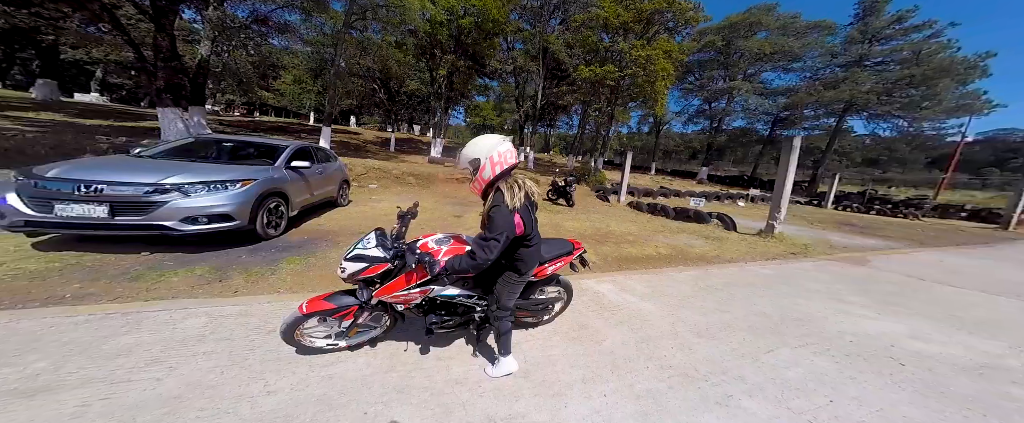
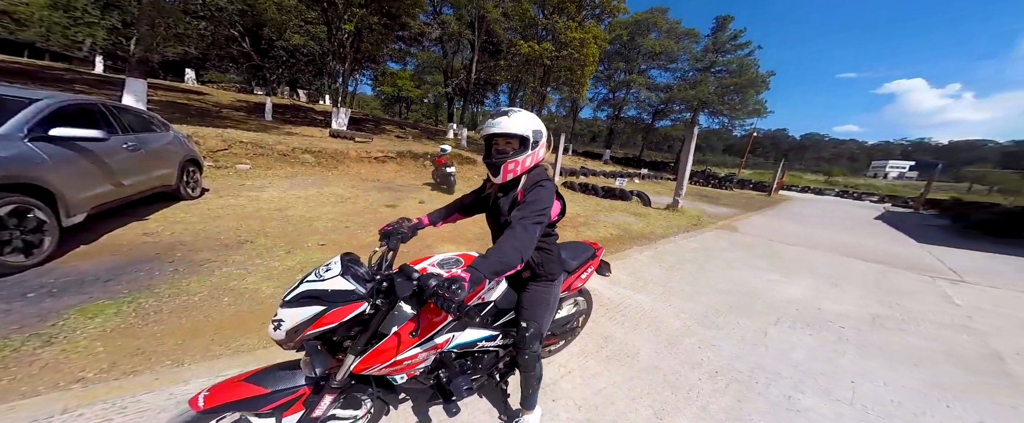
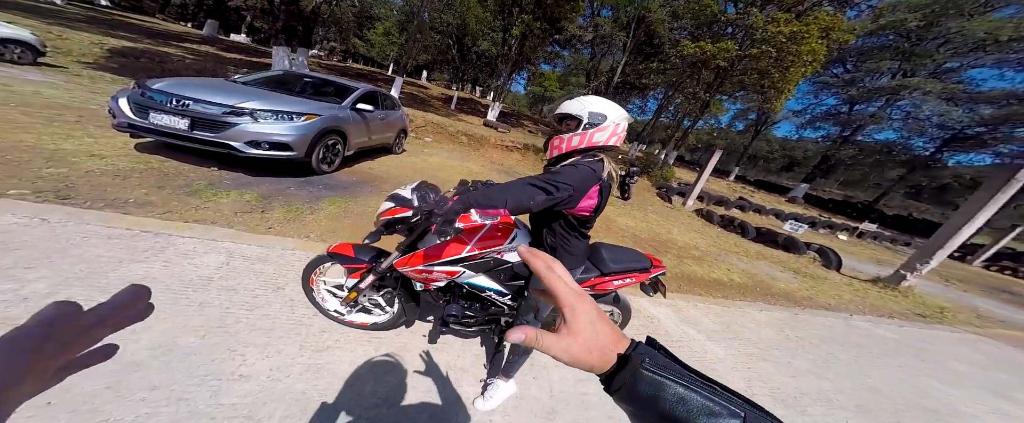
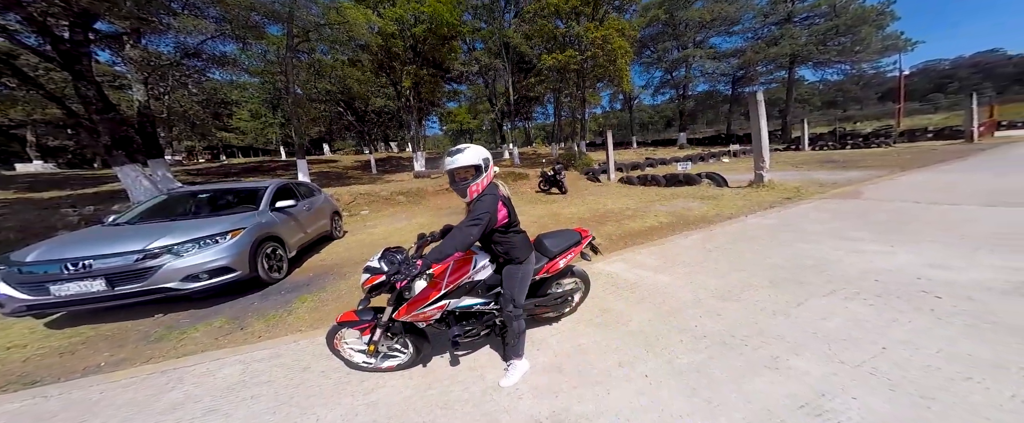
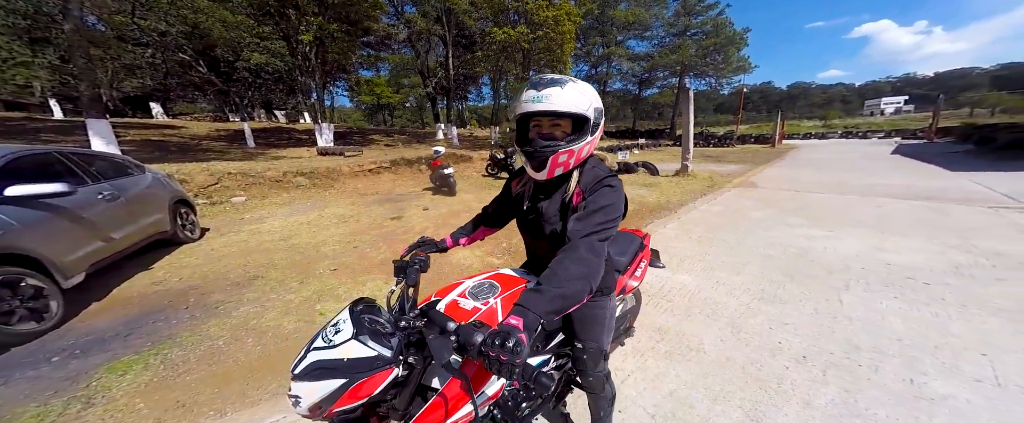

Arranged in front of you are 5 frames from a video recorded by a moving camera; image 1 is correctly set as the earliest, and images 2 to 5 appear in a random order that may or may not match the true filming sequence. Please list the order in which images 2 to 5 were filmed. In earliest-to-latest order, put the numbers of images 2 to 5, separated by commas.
4, 3, 2, 5
